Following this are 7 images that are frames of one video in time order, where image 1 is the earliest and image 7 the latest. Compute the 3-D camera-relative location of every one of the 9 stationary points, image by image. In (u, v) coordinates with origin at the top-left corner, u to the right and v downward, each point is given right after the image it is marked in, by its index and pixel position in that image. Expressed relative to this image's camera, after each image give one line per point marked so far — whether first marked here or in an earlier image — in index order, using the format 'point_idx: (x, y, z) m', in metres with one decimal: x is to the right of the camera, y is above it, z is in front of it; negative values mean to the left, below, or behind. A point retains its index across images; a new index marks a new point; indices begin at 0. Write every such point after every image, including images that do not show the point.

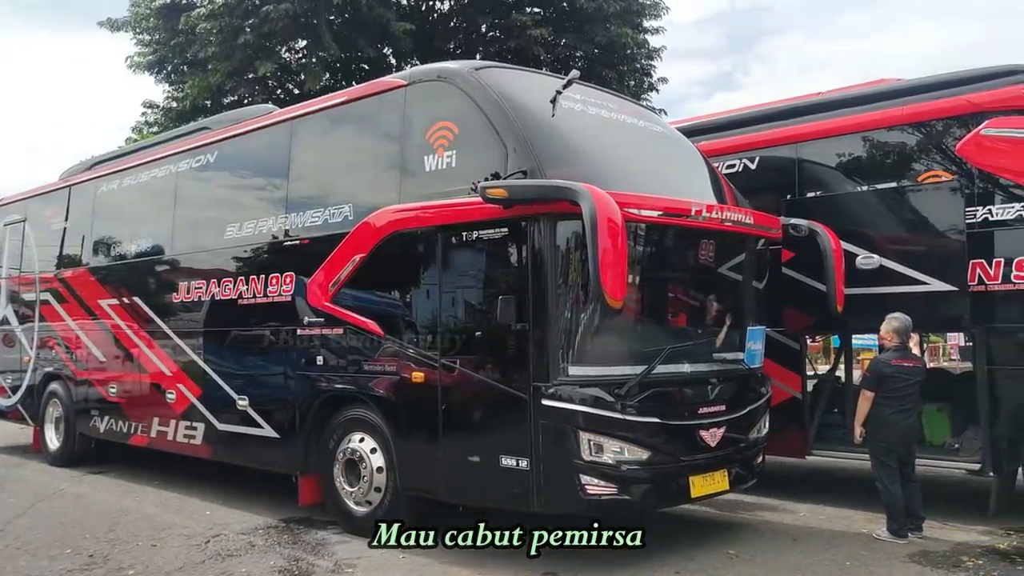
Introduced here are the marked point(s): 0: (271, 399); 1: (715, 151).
0: (-1.8, -0.8, +7.2) m
1: (+1.6, +1.2, +8.6) m
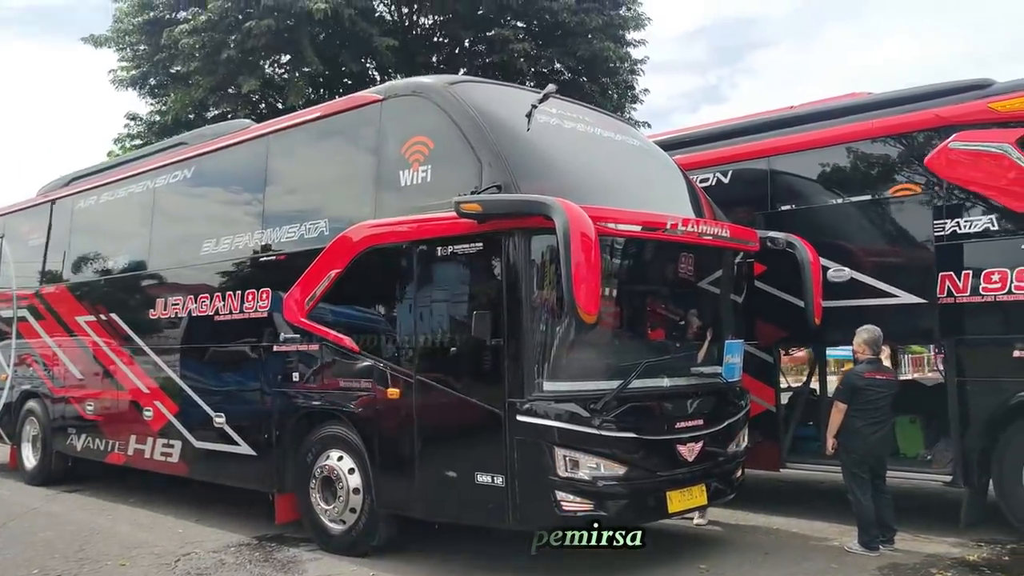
0: (-1.9, -0.9, +7.2) m
1: (+1.4, +1.0, +8.6) m
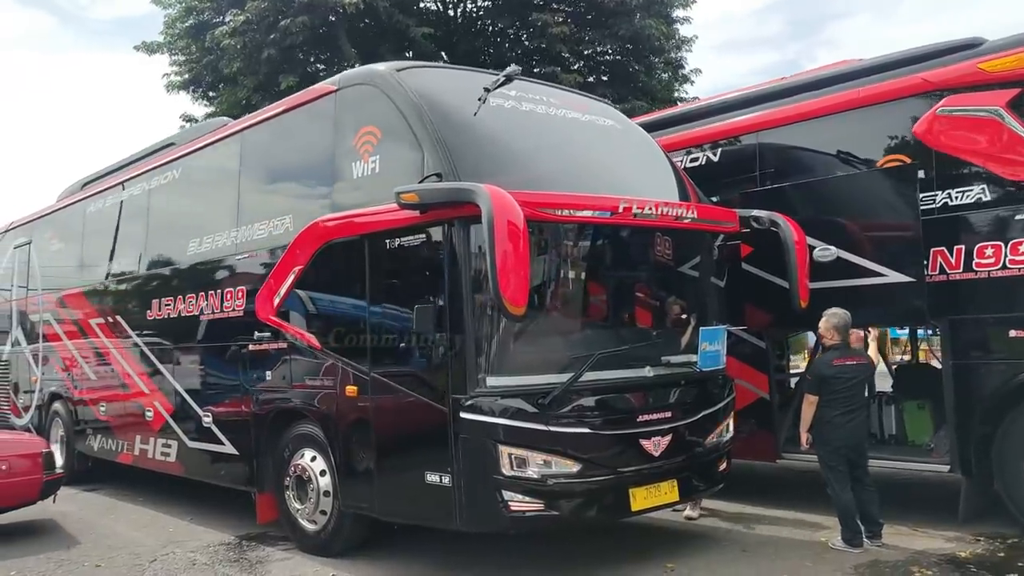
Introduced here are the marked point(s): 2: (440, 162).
0: (-2.0, -0.9, +7.2) m
1: (+1.3, +1.2, +8.3) m
2: (-0.4, +0.7, +5.4) m
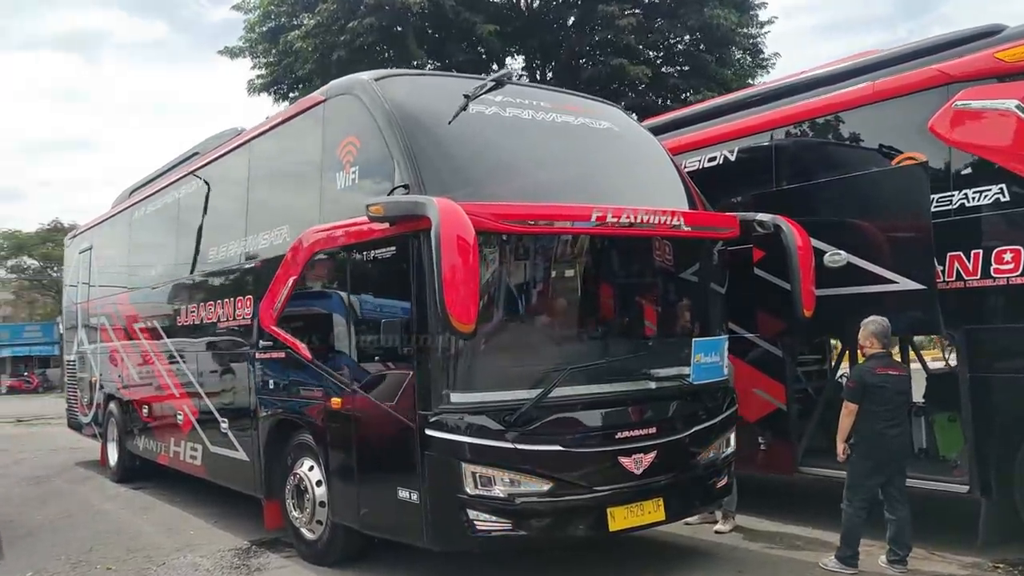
0: (-1.9, -1.0, +7.3) m
1: (+1.5, +1.2, +8.0) m
2: (-0.5, +0.6, +5.3) m
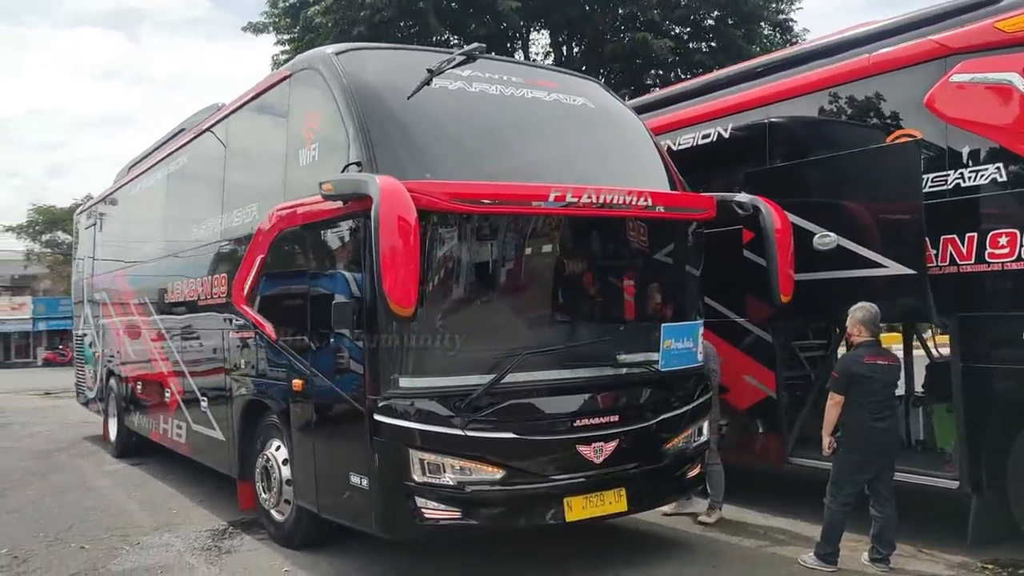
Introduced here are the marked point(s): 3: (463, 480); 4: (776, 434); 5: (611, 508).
0: (-2.1, -0.8, +7.2) m
1: (+1.4, +1.3, +7.7) m
2: (-0.7, +0.7, +5.1) m
3: (-0.2, -0.9, +4.8) m
4: (+1.8, -1.0, +7.0) m
5: (+0.5, -1.1, +5.2) m
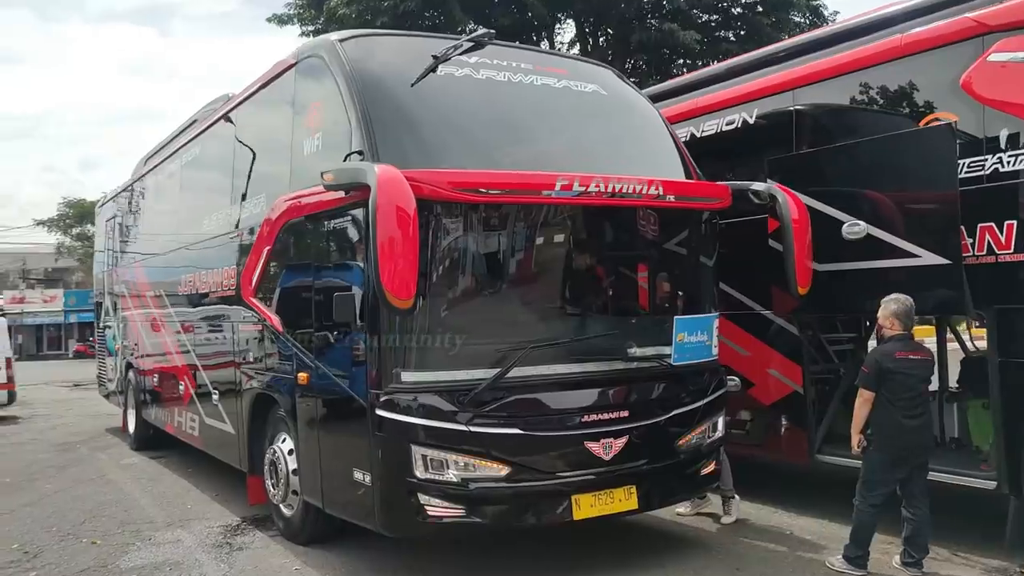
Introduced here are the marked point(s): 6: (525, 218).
0: (-2.0, -0.8, +7.1) m
1: (+1.5, +1.3, +7.5) m
2: (-0.7, +0.7, +5.0) m
3: (-0.2, -0.9, +4.7) m
4: (+1.9, -0.9, +6.8) m
5: (+0.5, -1.1, +5.0) m
6: (0.0, +0.3, +5.0) m
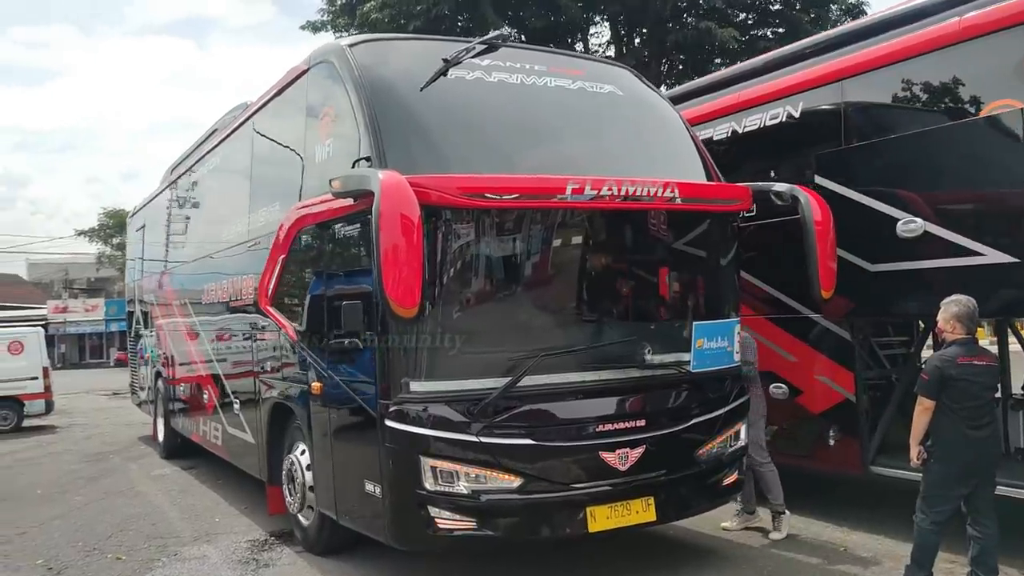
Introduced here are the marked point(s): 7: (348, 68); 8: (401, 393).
0: (-1.8, -0.8, +7.1) m
1: (+1.7, +1.3, +7.3) m
2: (-0.7, +0.7, +4.9) m
3: (-0.2, -0.9, +4.6) m
4: (+2.0, -1.0, +6.6) m
5: (+0.6, -1.1, +4.9) m
6: (+0.1, +0.3, +4.9) m
7: (-0.9, +1.2, +5.4) m
8: (-0.5, -0.5, +4.7) m
